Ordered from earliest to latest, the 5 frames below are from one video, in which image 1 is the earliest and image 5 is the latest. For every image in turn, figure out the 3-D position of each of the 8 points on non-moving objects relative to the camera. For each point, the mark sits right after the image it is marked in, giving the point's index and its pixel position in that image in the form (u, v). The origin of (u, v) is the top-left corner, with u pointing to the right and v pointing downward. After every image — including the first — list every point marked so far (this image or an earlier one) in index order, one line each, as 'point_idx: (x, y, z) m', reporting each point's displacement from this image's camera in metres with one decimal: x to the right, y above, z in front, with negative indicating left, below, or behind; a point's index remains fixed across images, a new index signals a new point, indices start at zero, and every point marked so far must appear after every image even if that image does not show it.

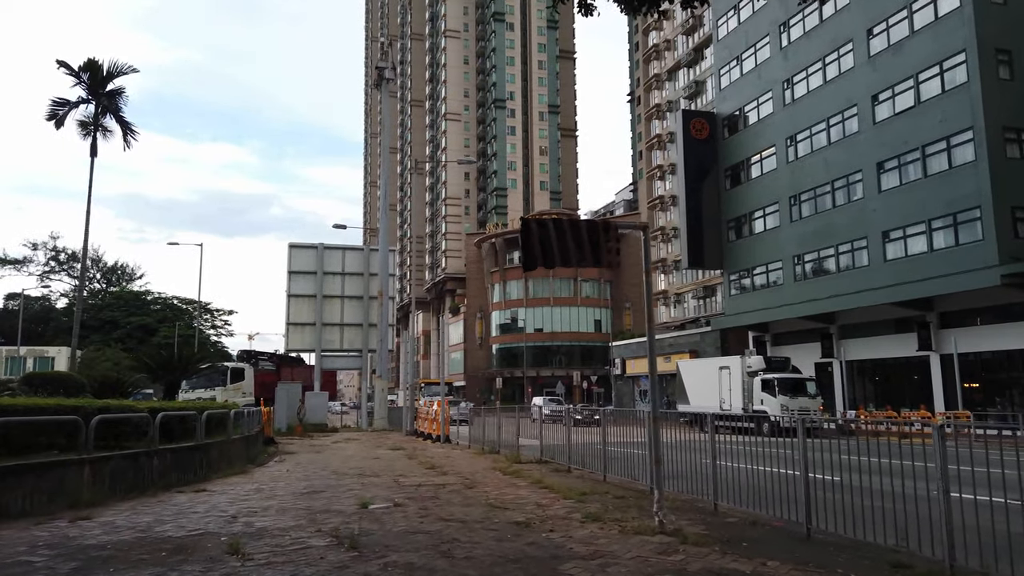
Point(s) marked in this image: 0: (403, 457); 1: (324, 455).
0: (-2.3, -3.5, +15.7) m
1: (-4.3, -3.9, +17.4) m
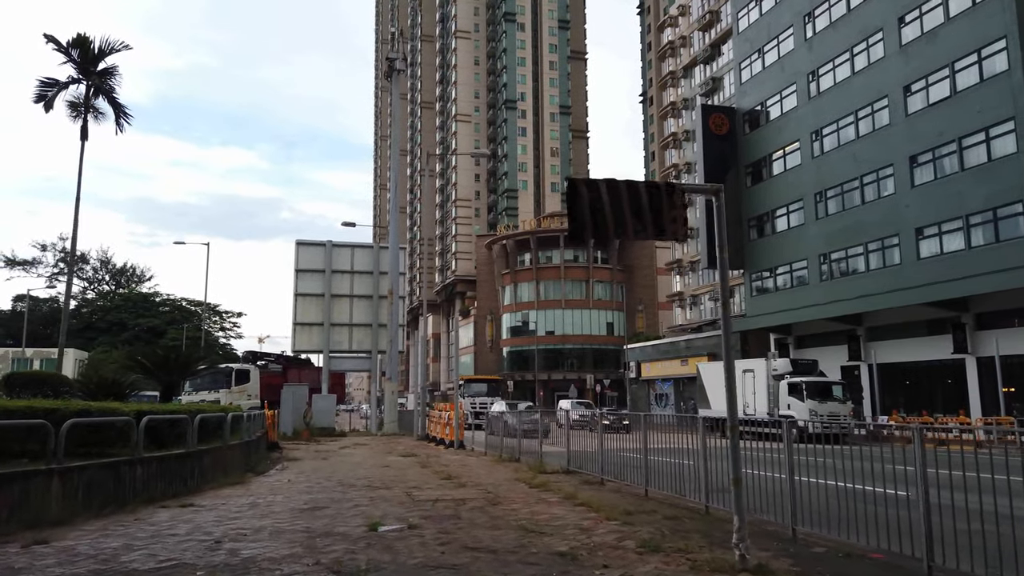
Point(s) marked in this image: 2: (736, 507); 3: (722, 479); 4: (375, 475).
0: (-1.9, -3.4, +14.5) m
1: (-3.9, -3.7, +16.2) m
2: (+1.8, -1.7, +5.8) m
3: (+2.4, -2.1, +8.4) m
4: (-2.2, -3.0, +12.2) m
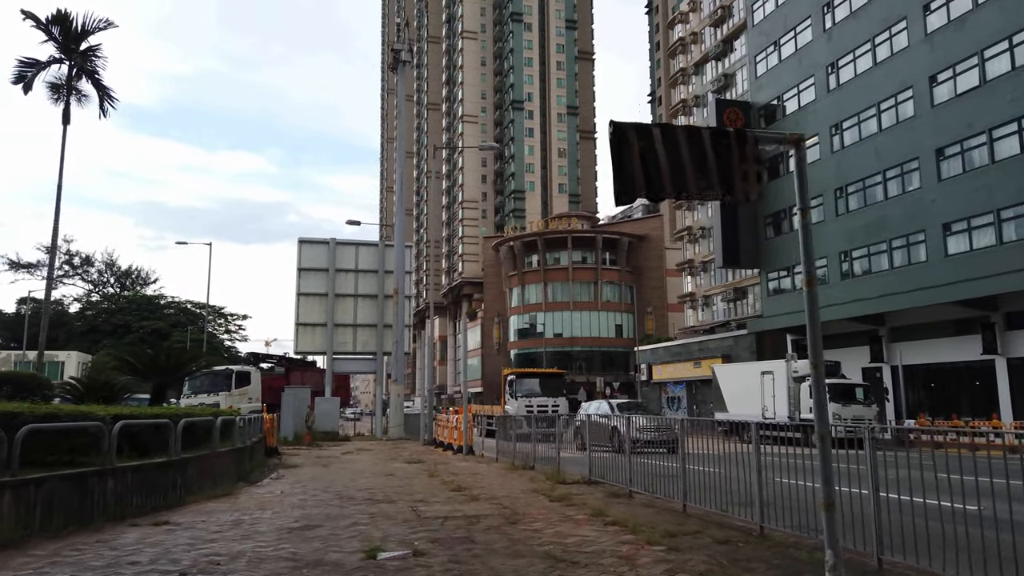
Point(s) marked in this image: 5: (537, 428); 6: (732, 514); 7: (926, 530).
0: (-1.6, -3.3, +13.4) m
1: (-3.6, -3.6, +15.1) m
2: (+1.9, -1.5, +4.7) m
3: (+2.6, -2.0, +7.3) m
4: (-2.0, -2.9, +11.1) m
5: (+0.5, -2.7, +14.5) m
6: (+2.4, -2.4, +8.1) m
7: (+3.3, -2.0, +6.1) m
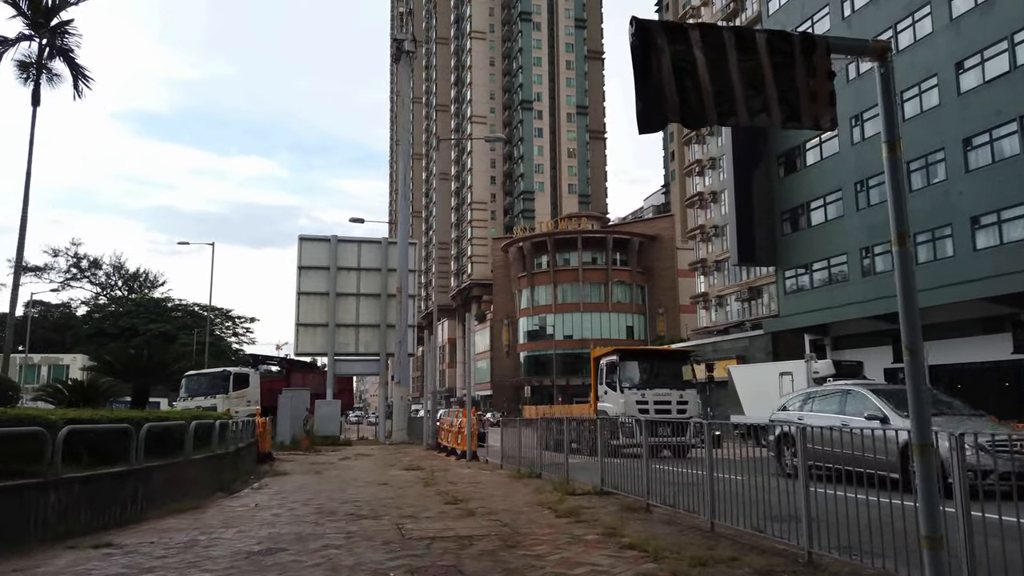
0: (-1.5, -3.2, +12.3) m
1: (-3.5, -3.5, +14.1) m
2: (+1.9, -1.4, +3.5) m
3: (+2.6, -1.8, +6.1) m
4: (-1.9, -2.8, +10.0) m
5: (+0.6, -2.6, +13.3) m
6: (+2.4, -2.3, +7.0) m
7: (+3.3, -1.8, +5.0) m
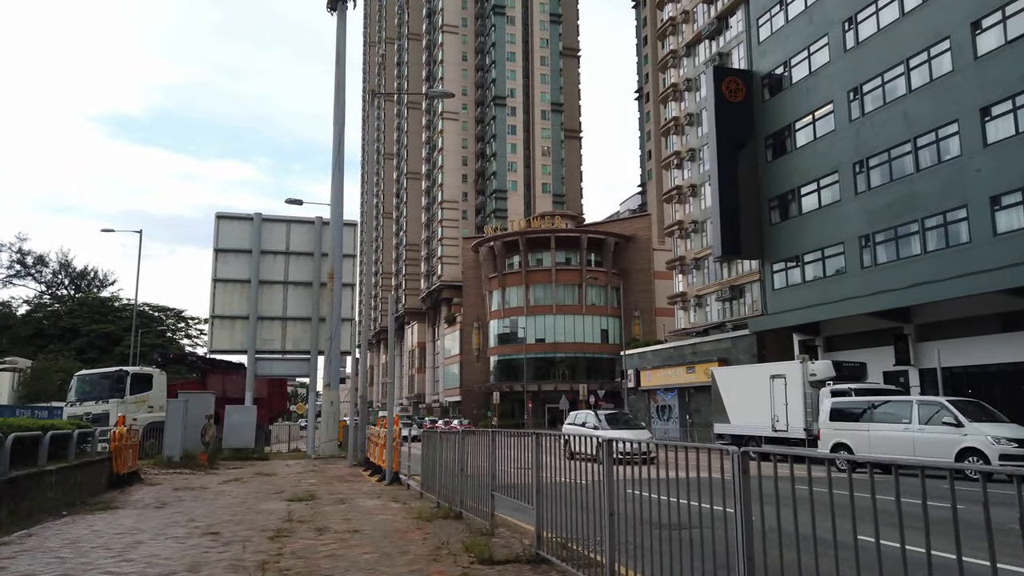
0: (-2.6, -2.6, +8.2) m
1: (-4.7, -3.0, +9.9) m
2: (+1.1, -0.7, -0.5) m
3: (+1.7, -1.2, +2.2) m
4: (-2.9, -2.2, +5.9) m
5: (-0.5, -2.0, +9.3) m
6: (+1.5, -1.7, +3.0) m
7: (+2.5, -1.2, +1.0) m
